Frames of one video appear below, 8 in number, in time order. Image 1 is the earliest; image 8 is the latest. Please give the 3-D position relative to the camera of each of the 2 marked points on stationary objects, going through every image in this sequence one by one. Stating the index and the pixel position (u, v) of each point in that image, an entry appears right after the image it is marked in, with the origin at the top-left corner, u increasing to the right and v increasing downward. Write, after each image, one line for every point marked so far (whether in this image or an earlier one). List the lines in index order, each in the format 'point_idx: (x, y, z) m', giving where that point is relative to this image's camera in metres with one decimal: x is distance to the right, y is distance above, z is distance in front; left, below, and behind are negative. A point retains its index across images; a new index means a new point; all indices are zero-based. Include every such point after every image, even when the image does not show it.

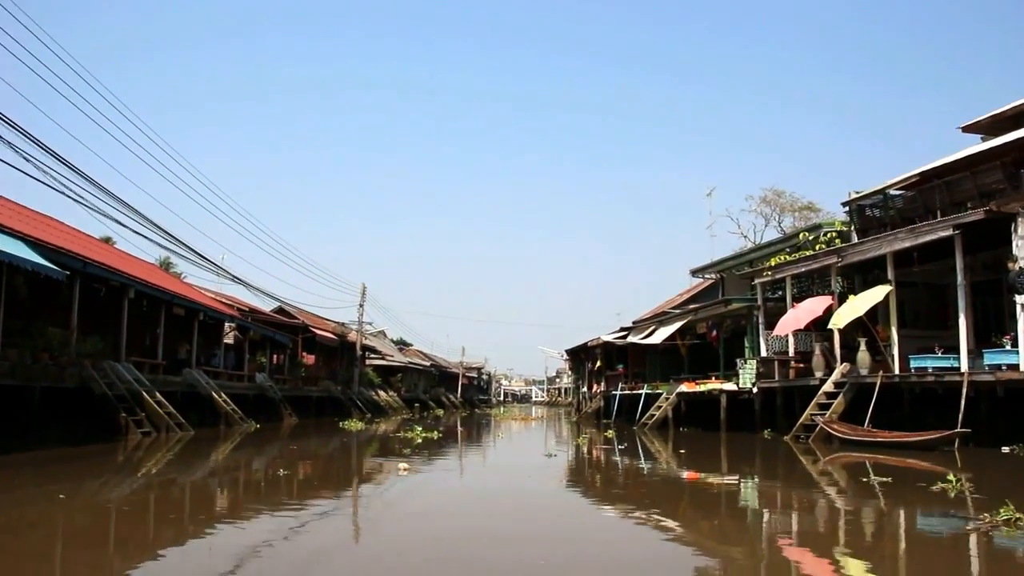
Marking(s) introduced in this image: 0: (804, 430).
0: (+5.1, -2.4, +13.3) m
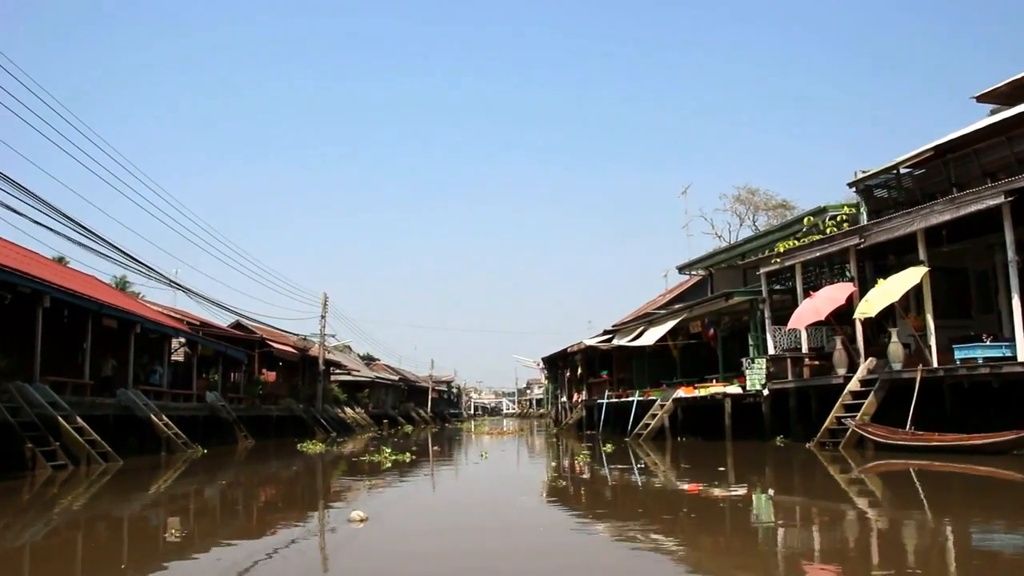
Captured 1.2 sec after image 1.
0: (+4.8, -2.2, +11.8) m
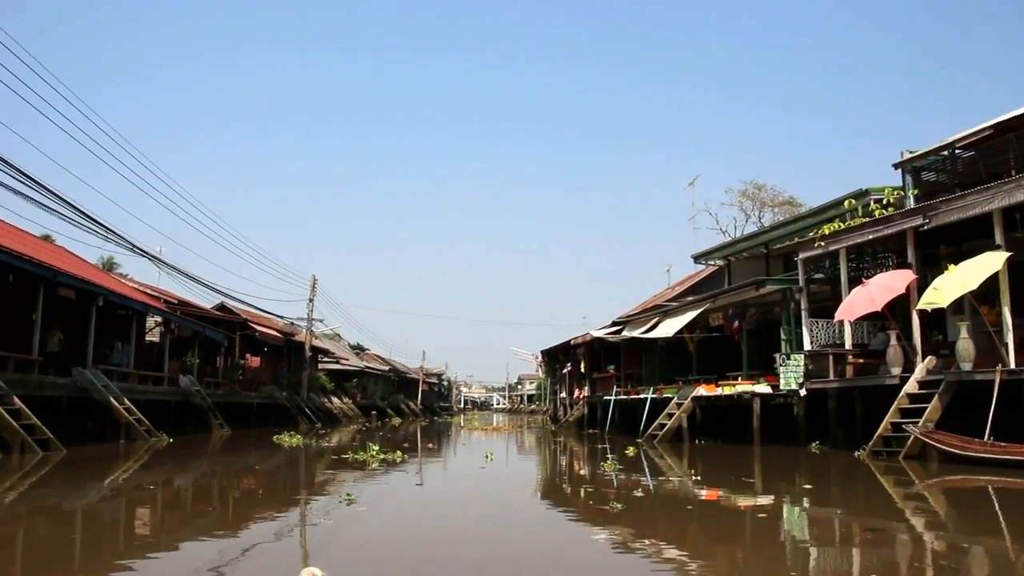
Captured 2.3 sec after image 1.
0: (+4.9, -2.1, +10.3) m
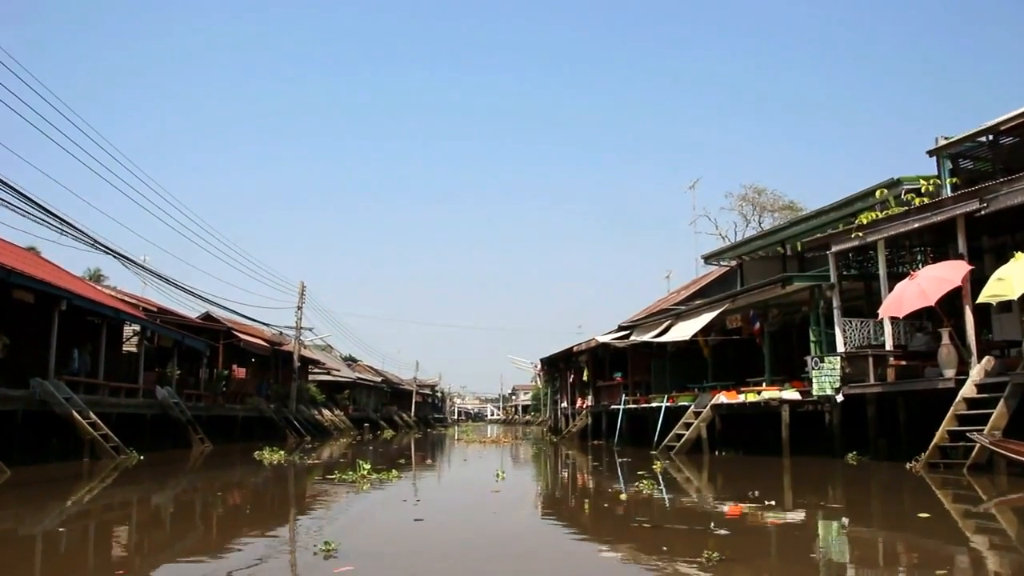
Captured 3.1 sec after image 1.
0: (+5.0, -2.0, +9.2) m
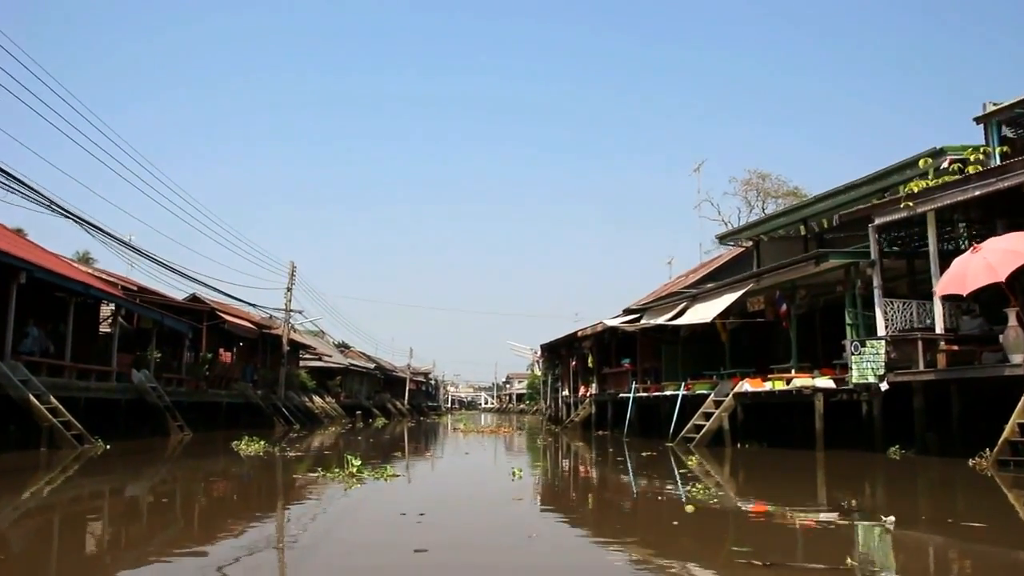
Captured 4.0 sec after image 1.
0: (+5.1, -1.7, +8.1) m
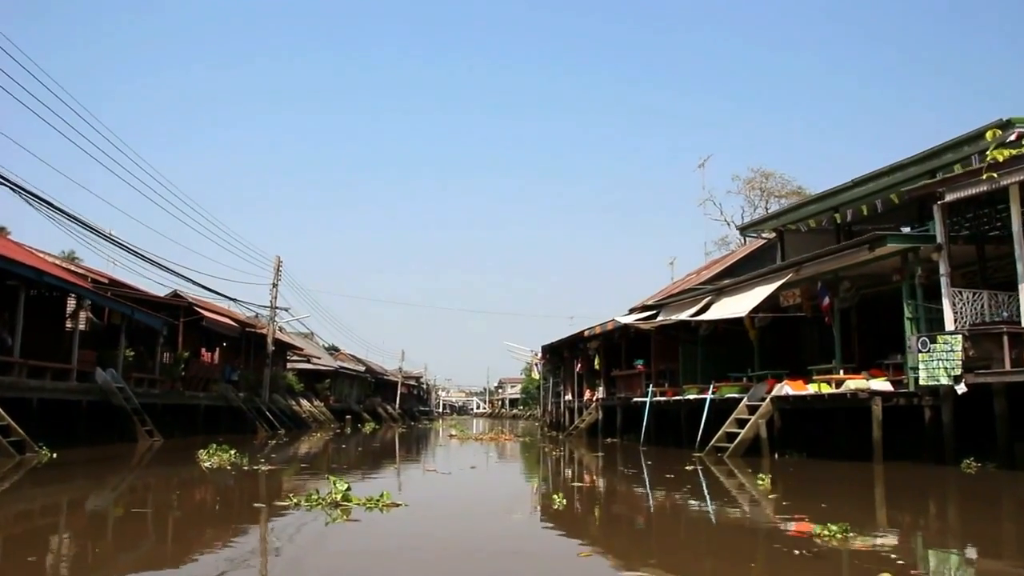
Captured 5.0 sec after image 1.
0: (+5.3, -1.5, +6.8) m
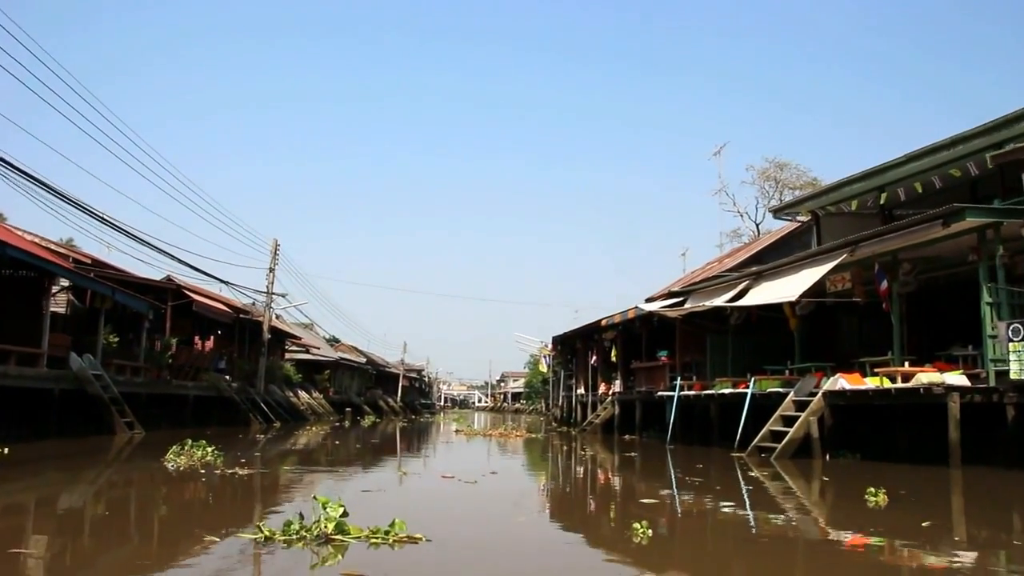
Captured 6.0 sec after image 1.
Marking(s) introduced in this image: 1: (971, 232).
0: (+5.6, -1.4, +5.5) m
1: (+5.2, +0.6, +8.8) m
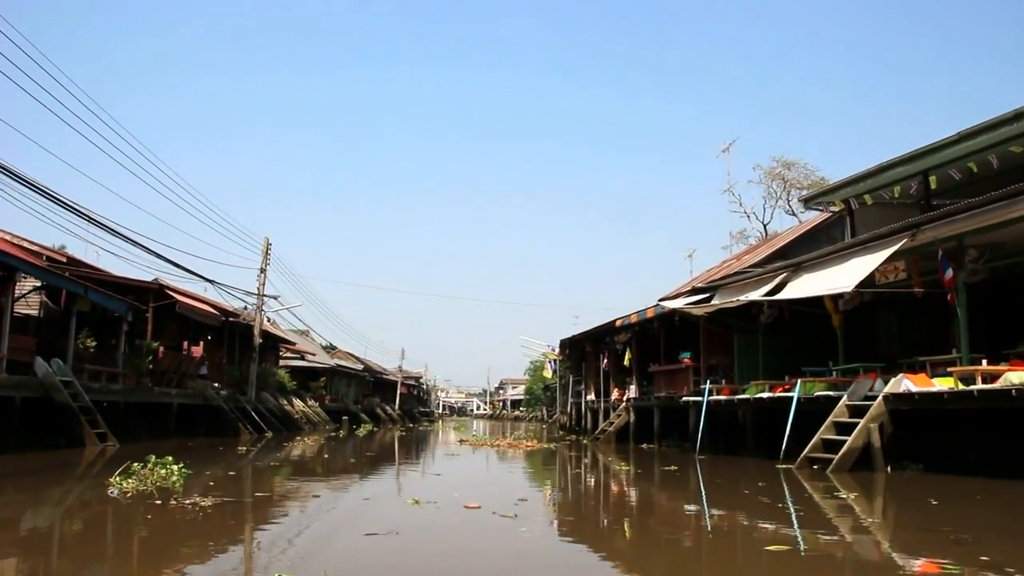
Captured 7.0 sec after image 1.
0: (+5.8, -1.2, +4.4) m
1: (+5.4, +0.8, +7.7) m
